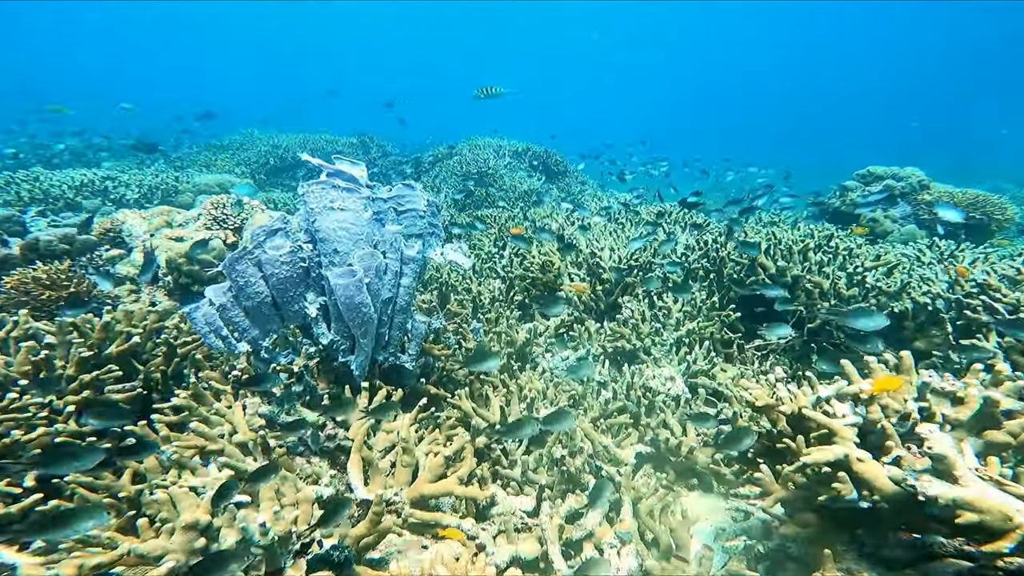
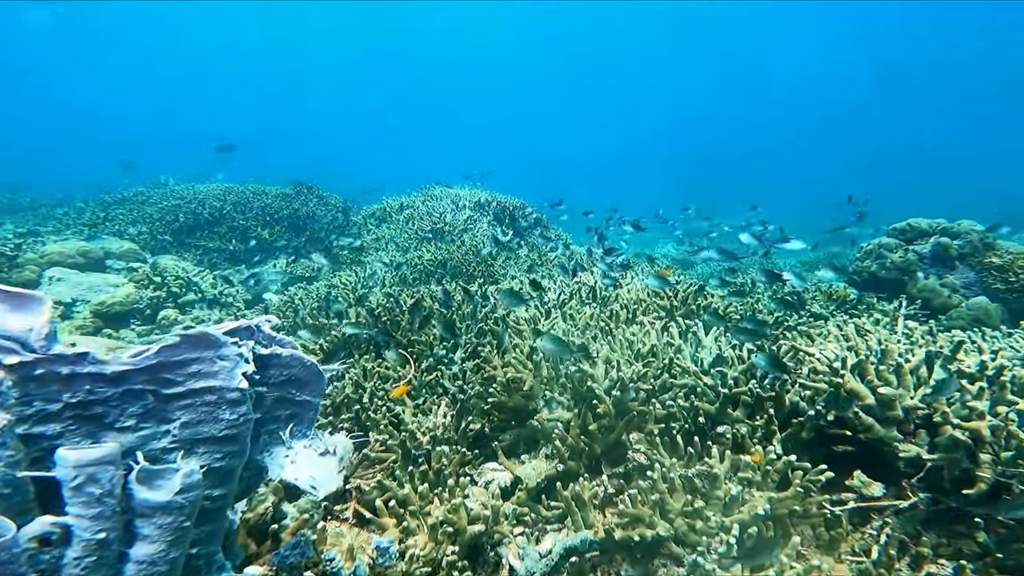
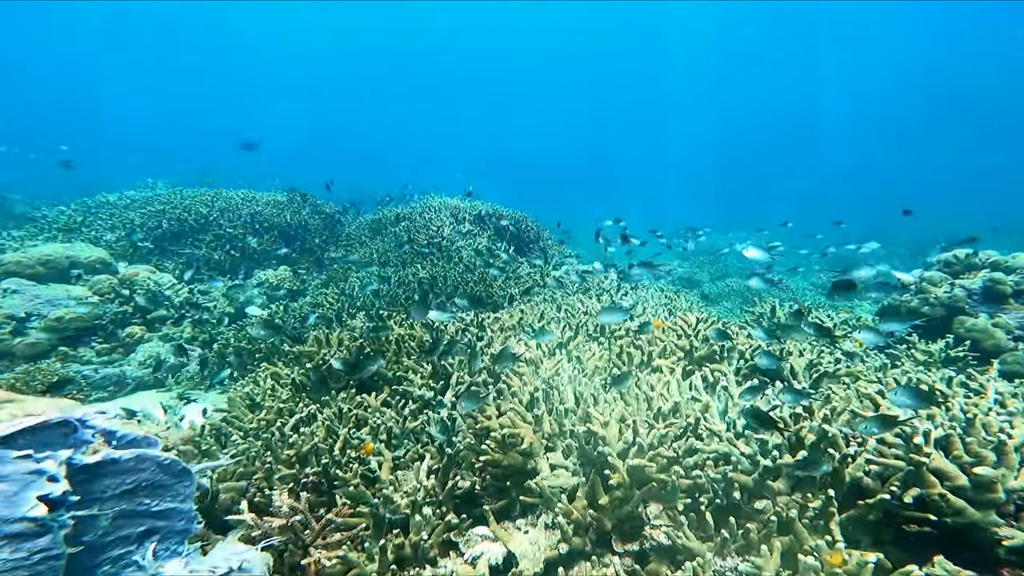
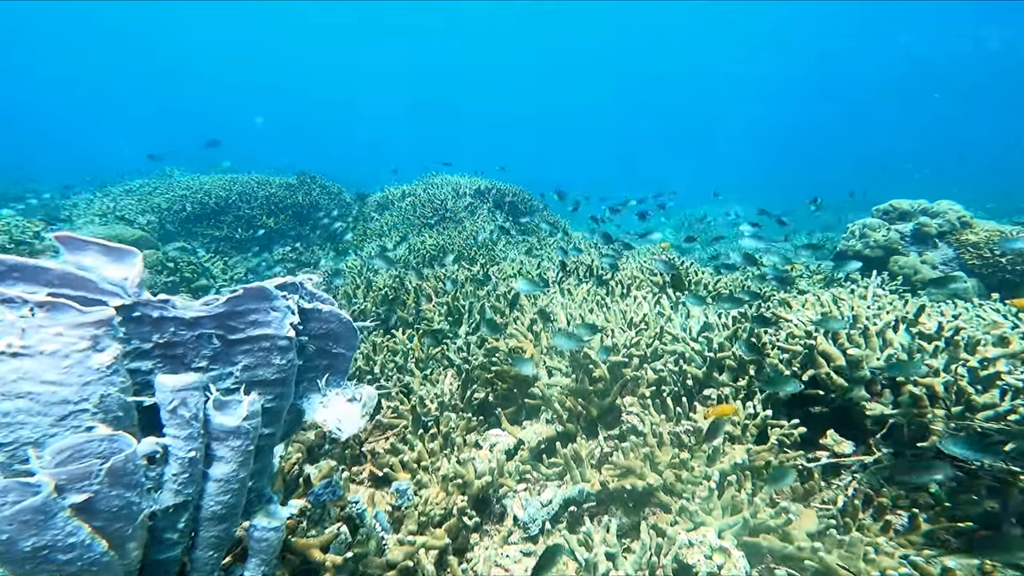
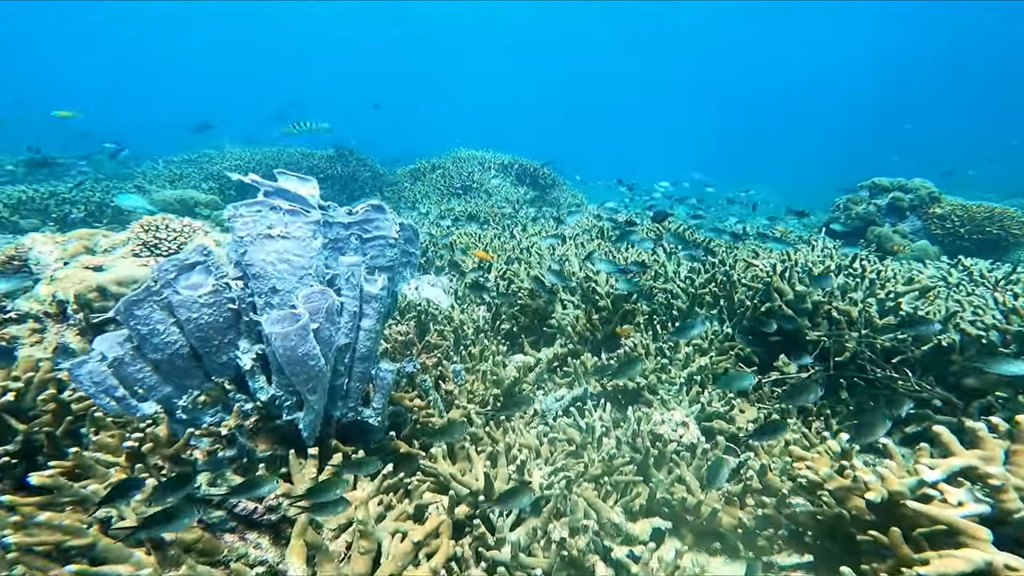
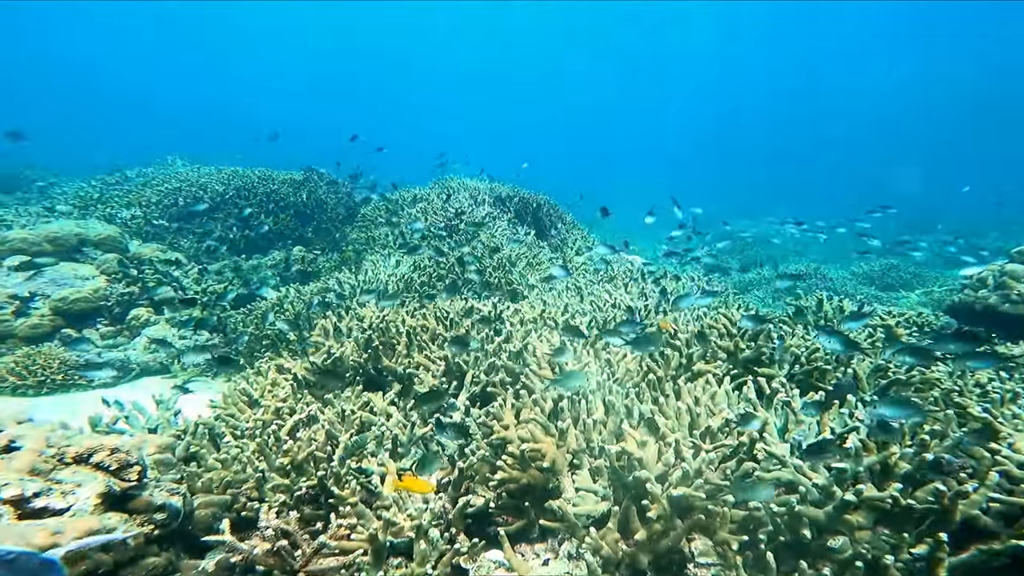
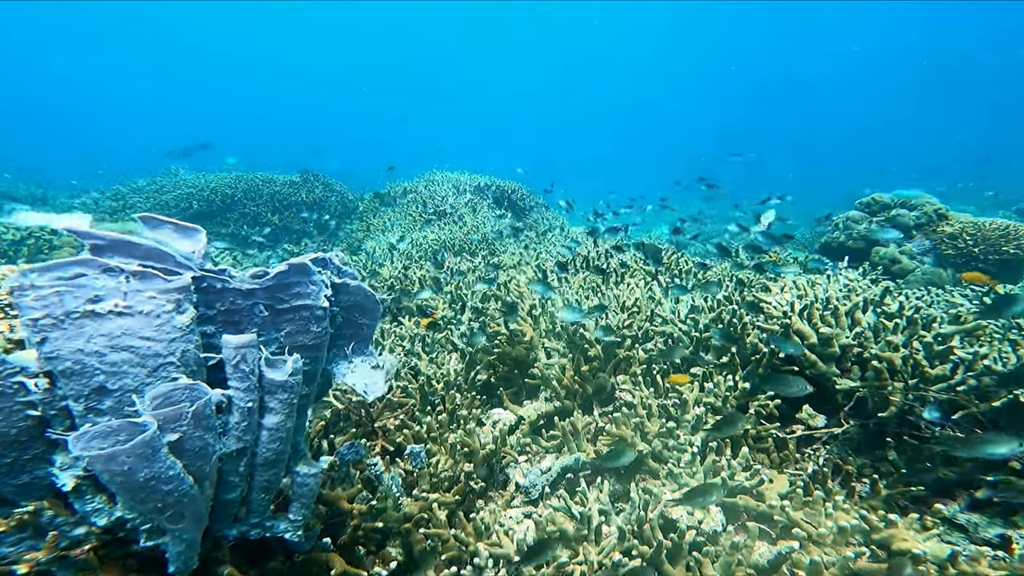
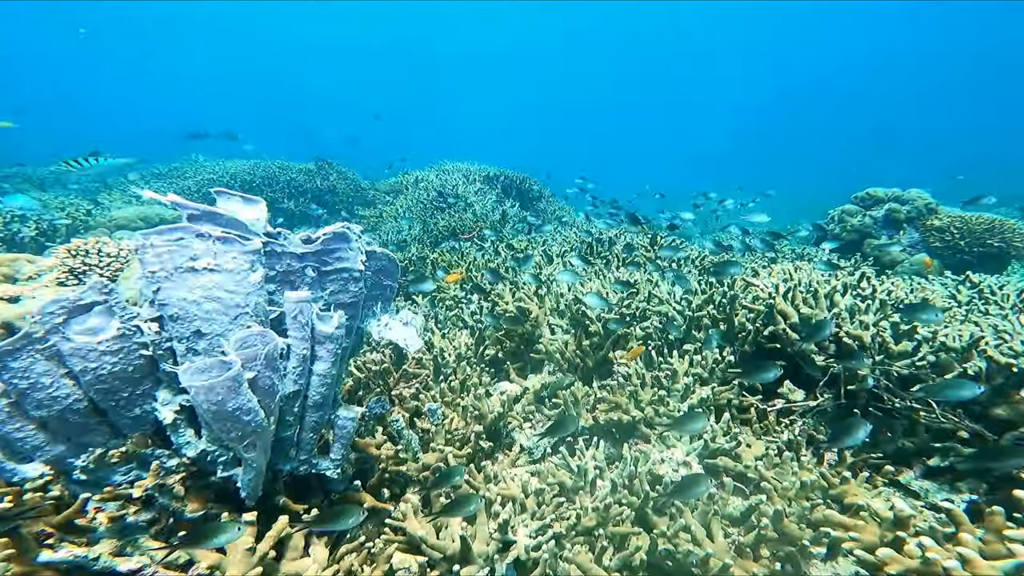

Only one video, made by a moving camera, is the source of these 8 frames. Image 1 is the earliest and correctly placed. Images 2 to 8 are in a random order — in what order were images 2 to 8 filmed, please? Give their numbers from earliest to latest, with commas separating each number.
5, 8, 7, 4, 2, 3, 6
